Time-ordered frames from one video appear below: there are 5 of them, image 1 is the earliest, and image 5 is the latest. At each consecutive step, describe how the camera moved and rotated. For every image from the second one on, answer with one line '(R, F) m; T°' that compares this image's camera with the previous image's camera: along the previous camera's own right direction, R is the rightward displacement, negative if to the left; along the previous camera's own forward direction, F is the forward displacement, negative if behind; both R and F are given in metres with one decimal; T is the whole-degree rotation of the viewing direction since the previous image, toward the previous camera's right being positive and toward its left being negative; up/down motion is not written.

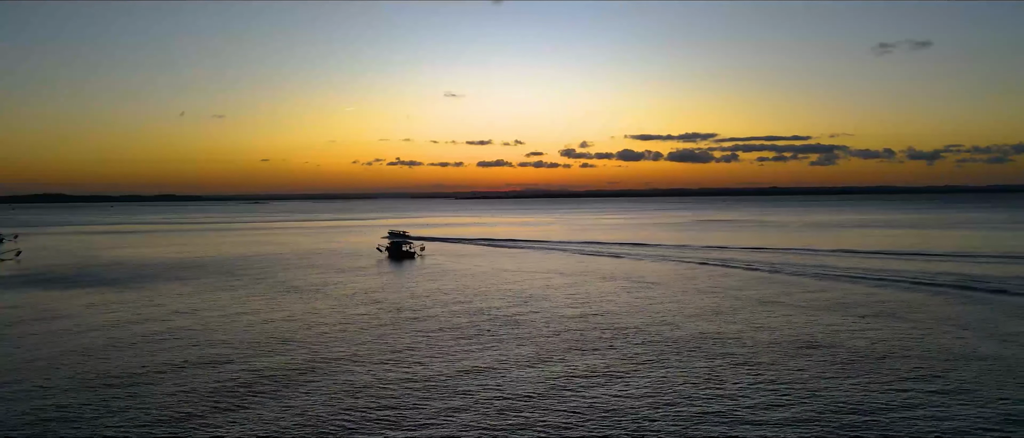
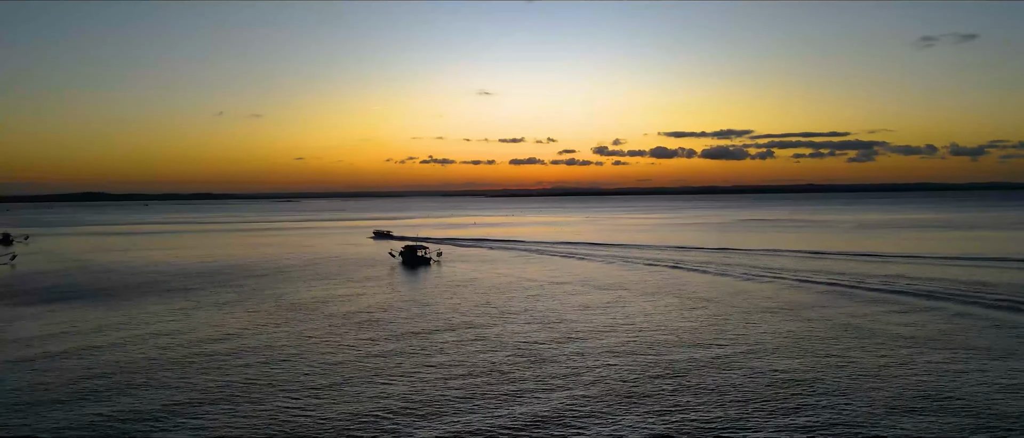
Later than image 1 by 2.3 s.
(+0.5, +4.0) m; -3°
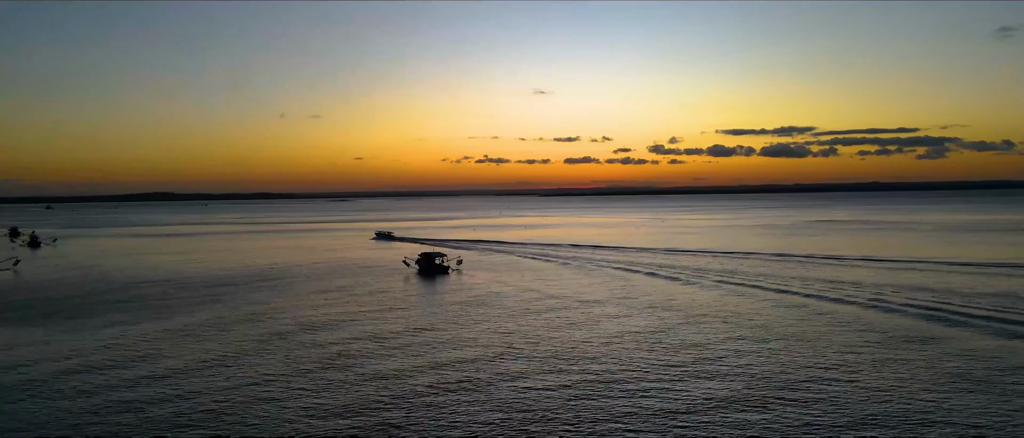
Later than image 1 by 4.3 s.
(+1.5, +4.4) m; -5°
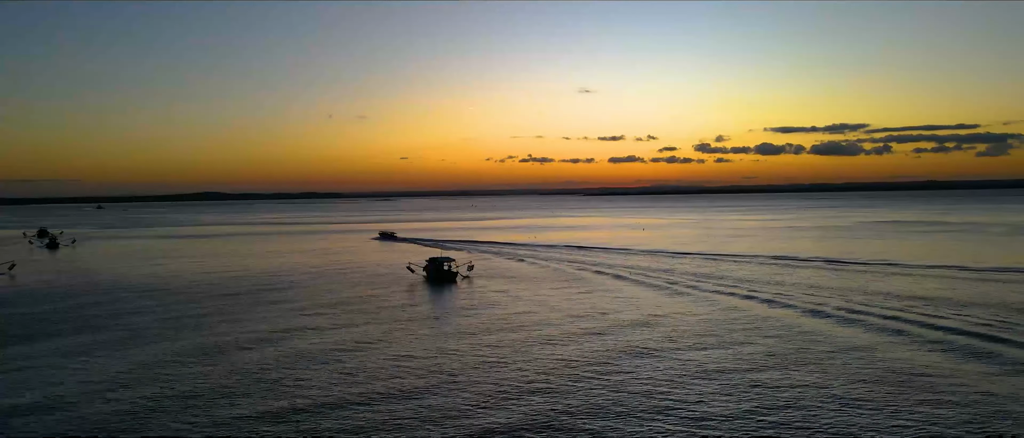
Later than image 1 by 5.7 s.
(+1.4, +3.5) m; -4°
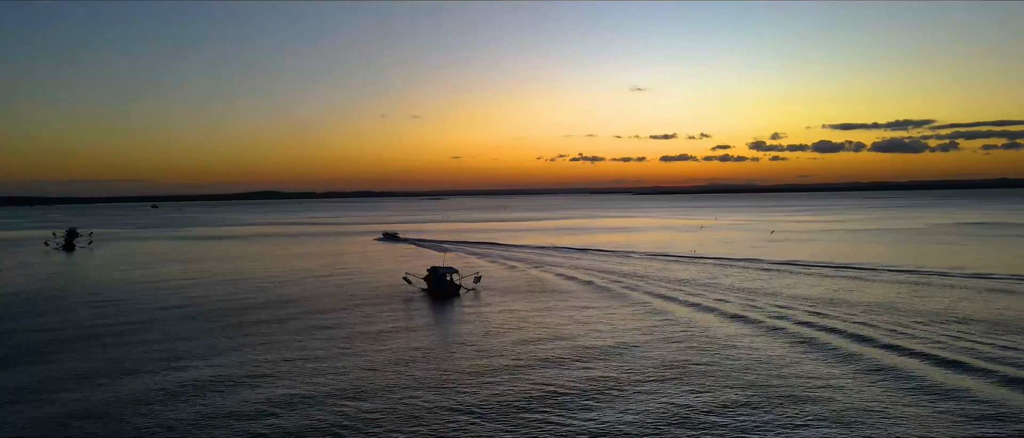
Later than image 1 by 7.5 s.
(+1.7, +4.3) m; -4°
